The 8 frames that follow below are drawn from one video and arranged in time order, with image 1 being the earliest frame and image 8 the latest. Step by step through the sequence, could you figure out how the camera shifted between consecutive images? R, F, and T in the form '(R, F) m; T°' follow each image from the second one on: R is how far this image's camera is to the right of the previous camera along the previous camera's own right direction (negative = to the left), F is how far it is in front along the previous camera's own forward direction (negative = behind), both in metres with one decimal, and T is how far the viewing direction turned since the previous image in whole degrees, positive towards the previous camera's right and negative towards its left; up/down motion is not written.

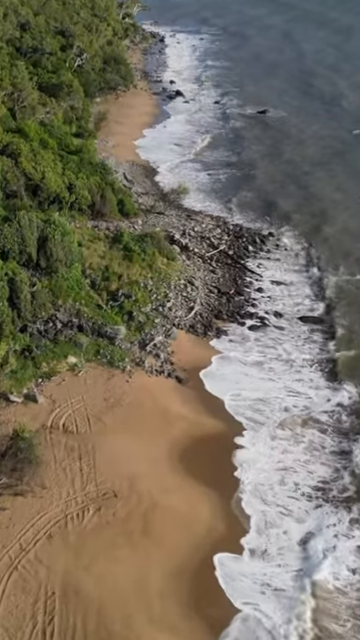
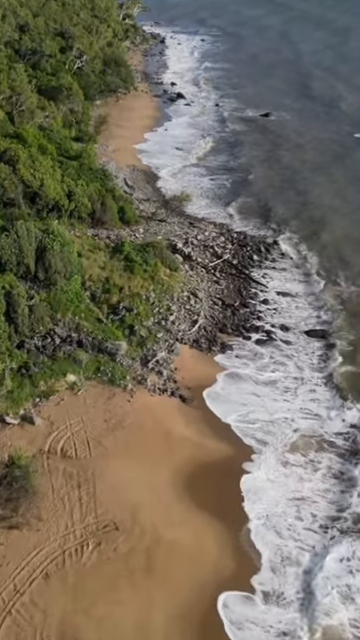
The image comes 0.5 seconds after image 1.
(-0.1, +1.1) m; 0°
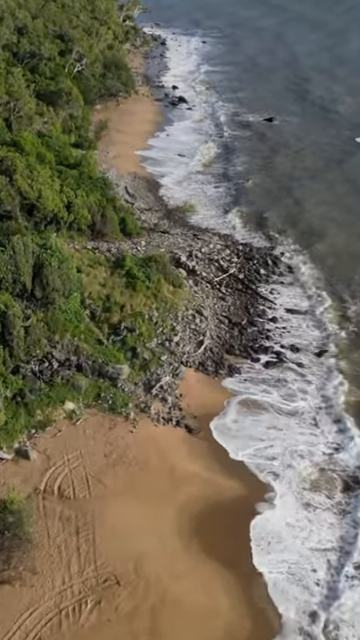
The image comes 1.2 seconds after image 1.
(-0.2, +1.6) m; 0°
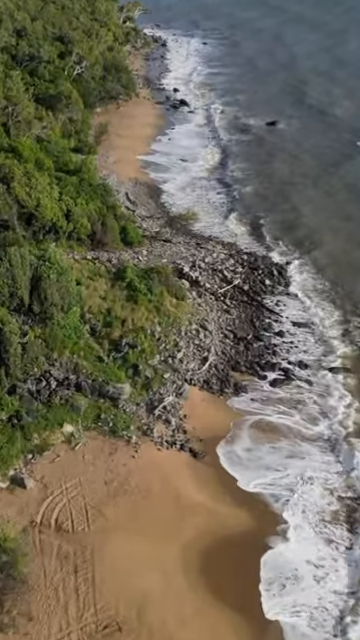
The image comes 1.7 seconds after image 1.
(-0.1, +1.2) m; 0°
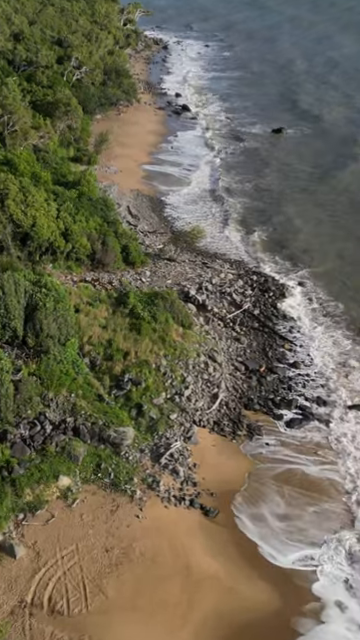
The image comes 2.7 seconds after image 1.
(-0.3, +2.4) m; 0°
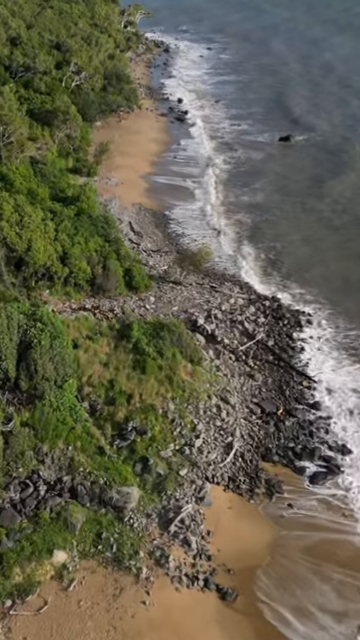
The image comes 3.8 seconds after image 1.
(-0.3, +2.6) m; 0°
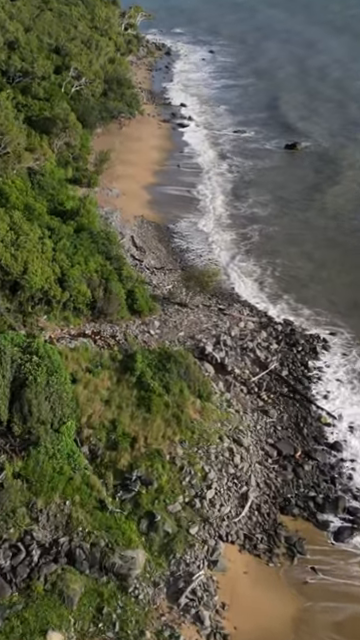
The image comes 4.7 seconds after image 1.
(-0.3, +2.2) m; 0°
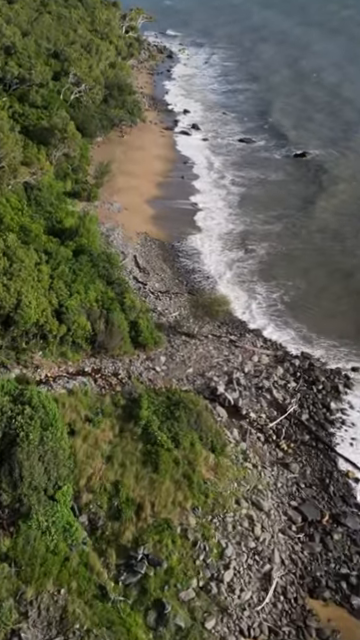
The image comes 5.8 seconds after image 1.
(-0.4, +2.8) m; 0°
